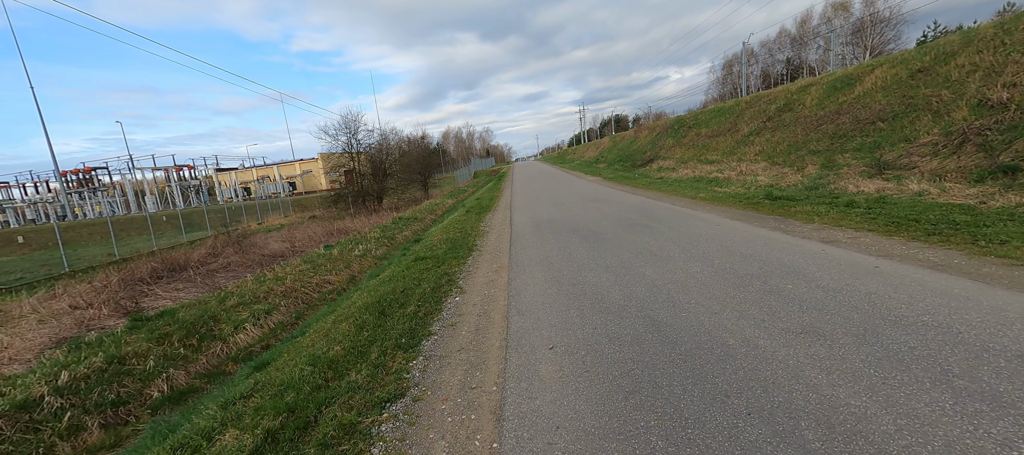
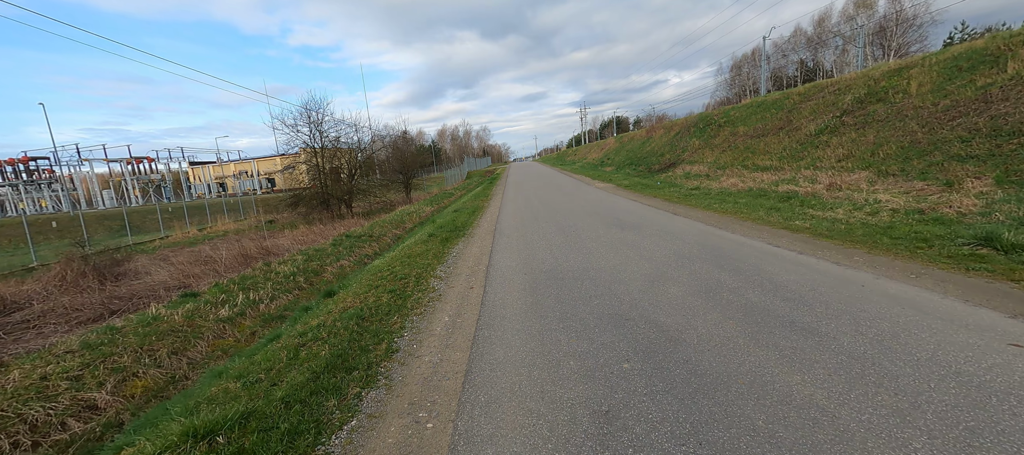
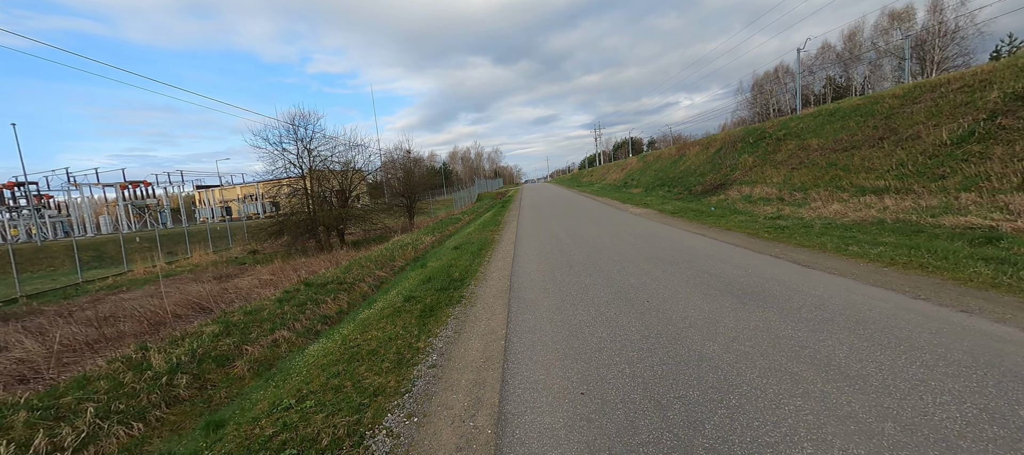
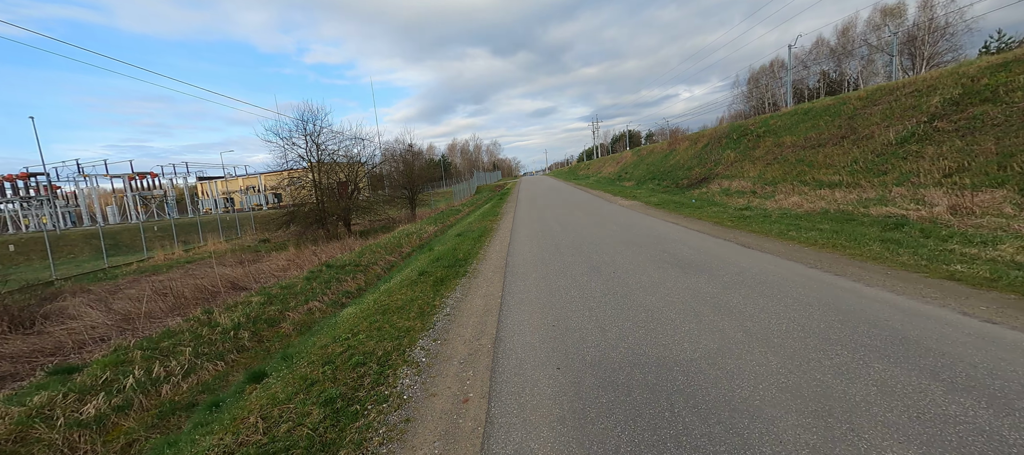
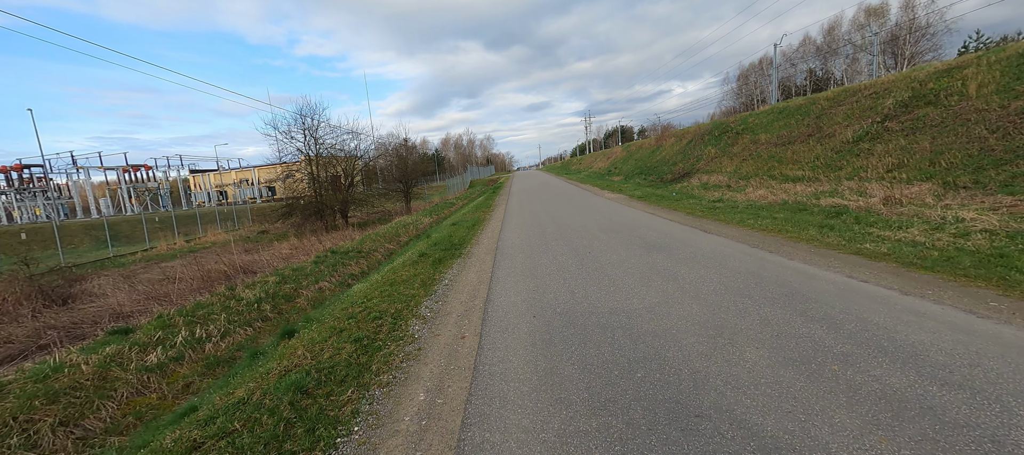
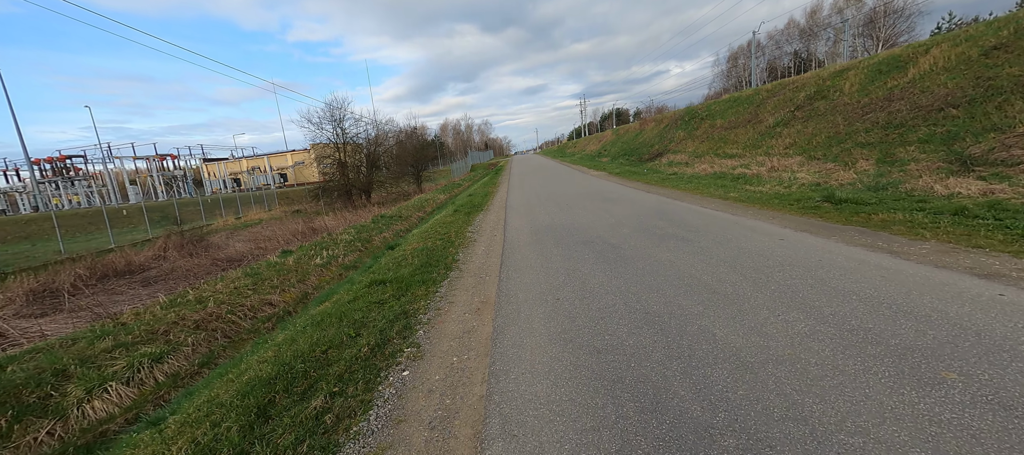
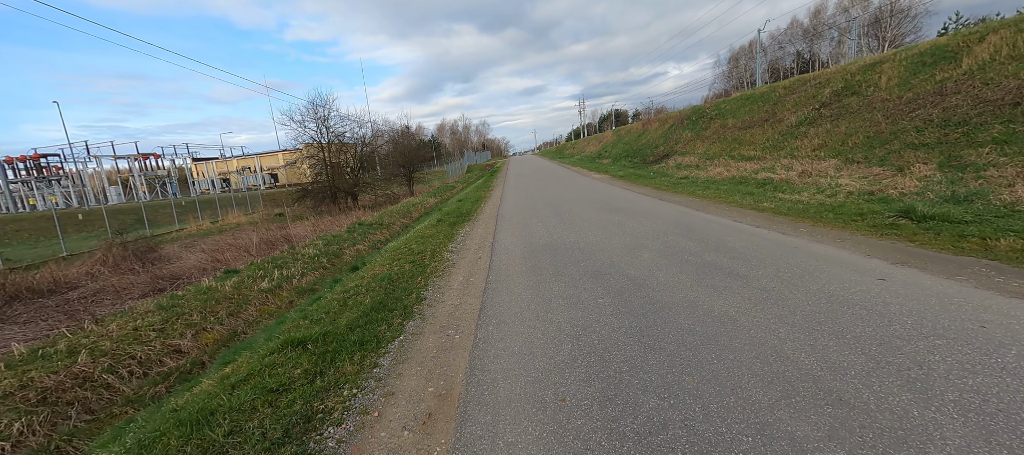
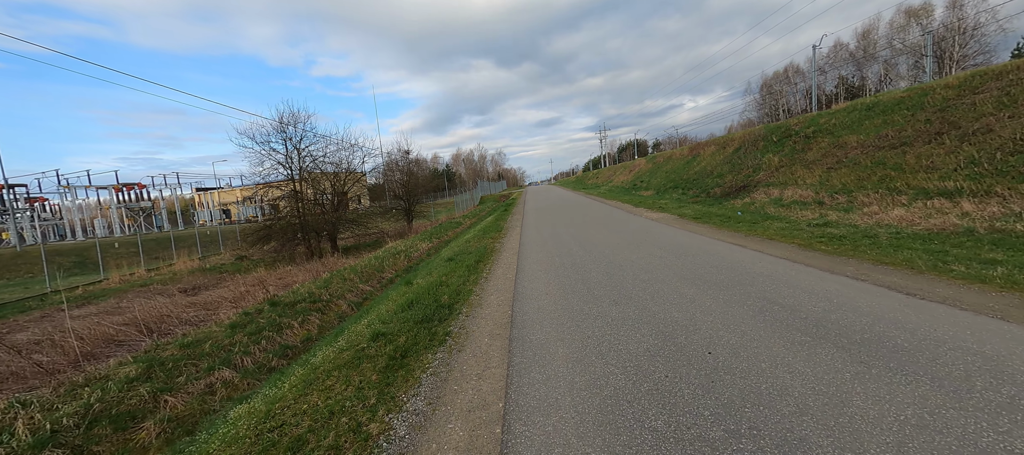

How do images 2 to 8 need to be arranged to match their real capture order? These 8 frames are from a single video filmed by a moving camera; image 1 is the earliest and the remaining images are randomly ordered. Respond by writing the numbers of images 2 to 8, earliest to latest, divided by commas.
6, 7, 2, 5, 4, 3, 8
